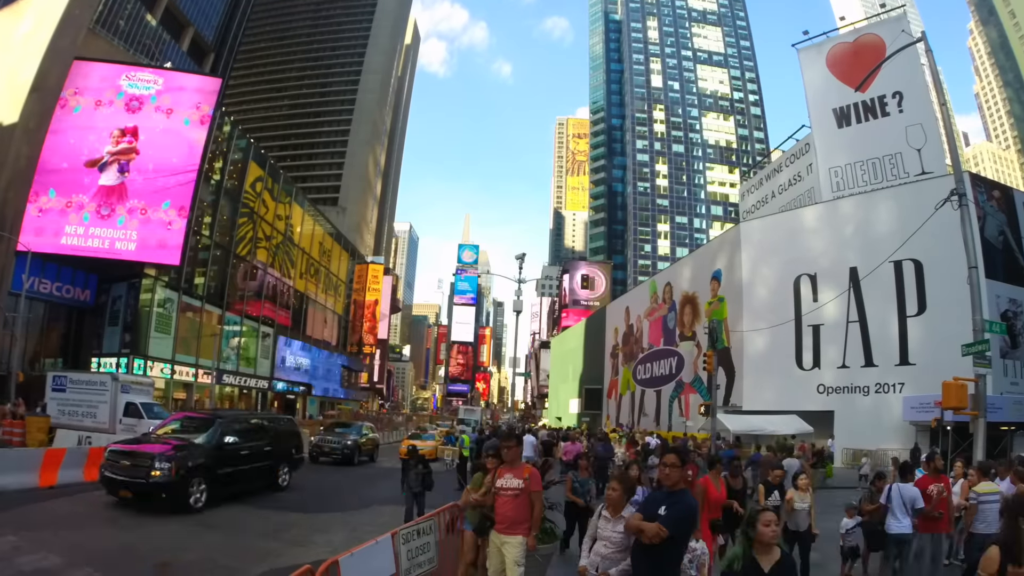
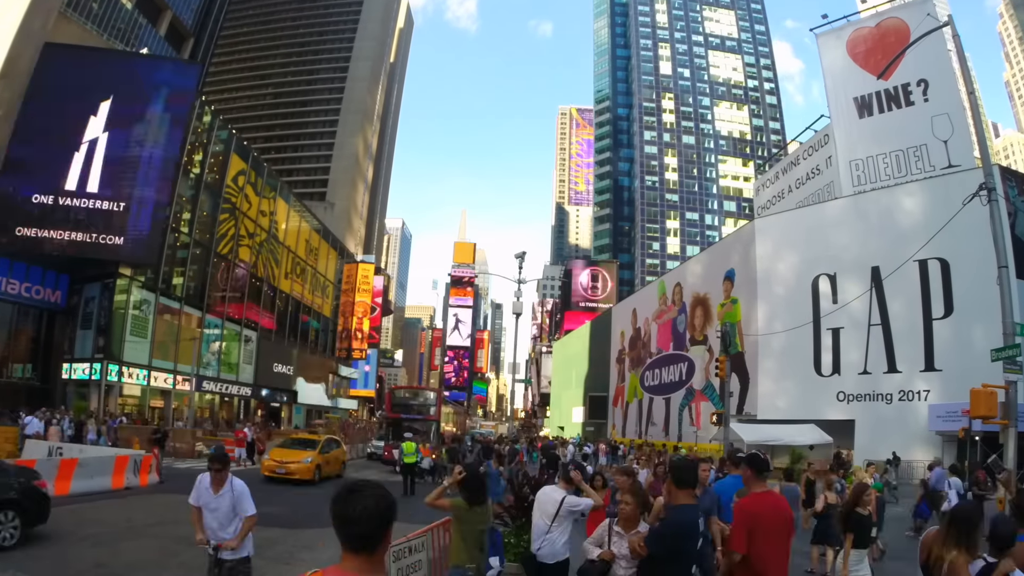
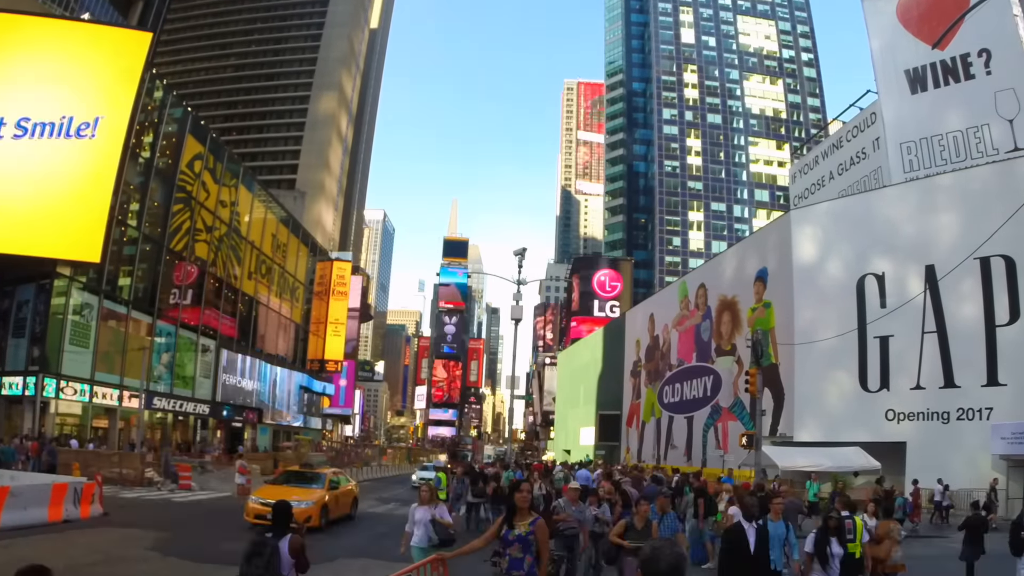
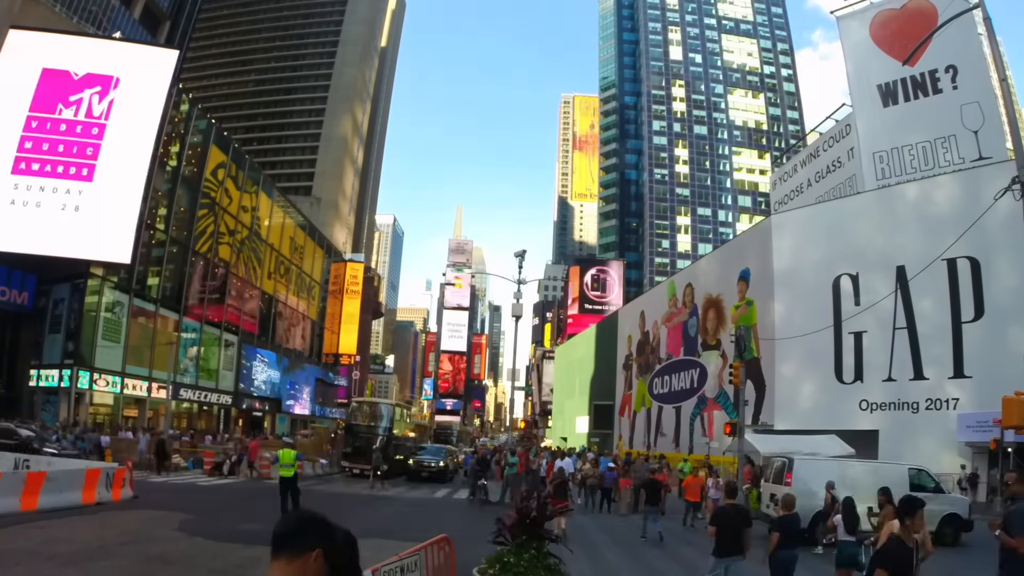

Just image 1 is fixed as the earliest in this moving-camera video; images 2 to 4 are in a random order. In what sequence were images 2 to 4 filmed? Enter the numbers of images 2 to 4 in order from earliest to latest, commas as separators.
2, 4, 3
